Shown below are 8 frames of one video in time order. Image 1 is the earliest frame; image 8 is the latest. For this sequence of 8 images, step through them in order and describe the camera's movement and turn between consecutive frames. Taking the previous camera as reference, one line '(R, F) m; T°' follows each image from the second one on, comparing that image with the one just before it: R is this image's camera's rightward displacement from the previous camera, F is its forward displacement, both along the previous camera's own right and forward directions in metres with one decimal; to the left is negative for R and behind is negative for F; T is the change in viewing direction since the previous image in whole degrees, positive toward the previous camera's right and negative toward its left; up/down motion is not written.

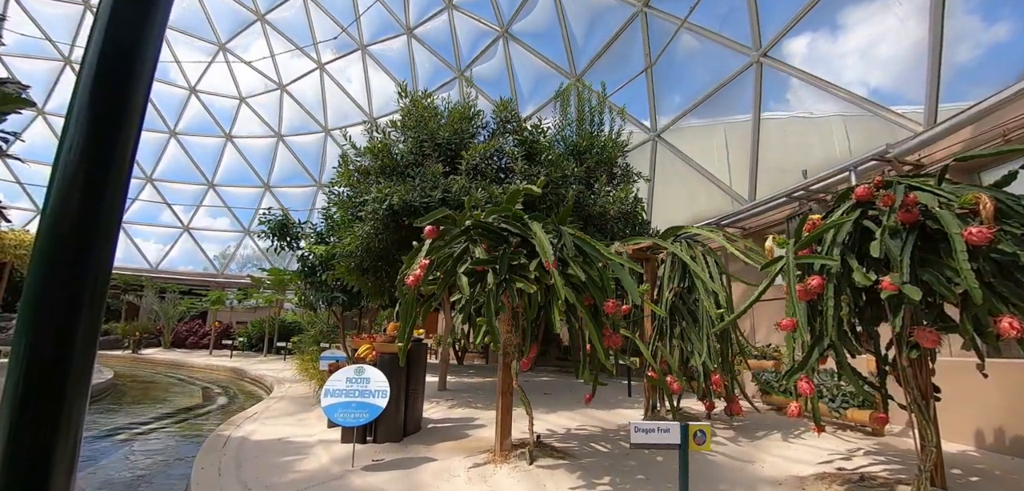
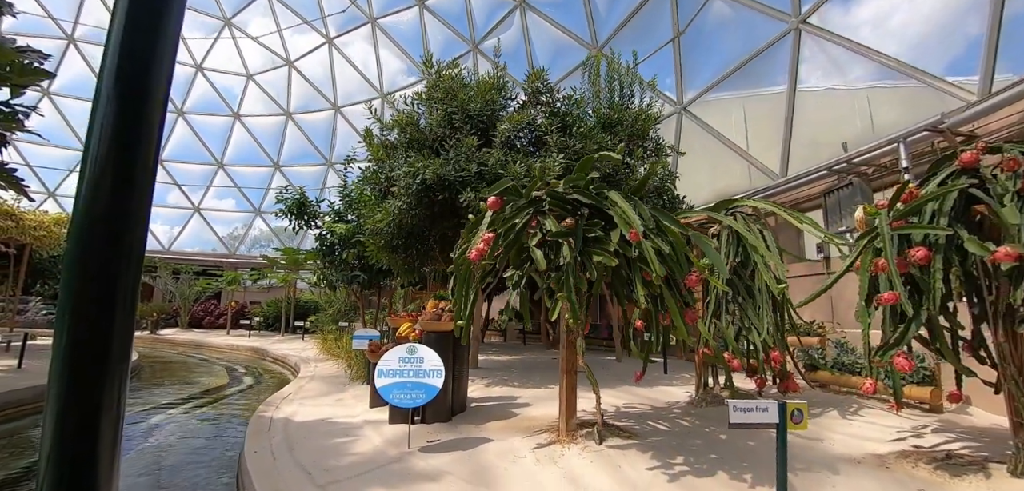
(-0.4, +0.2) m; 0°
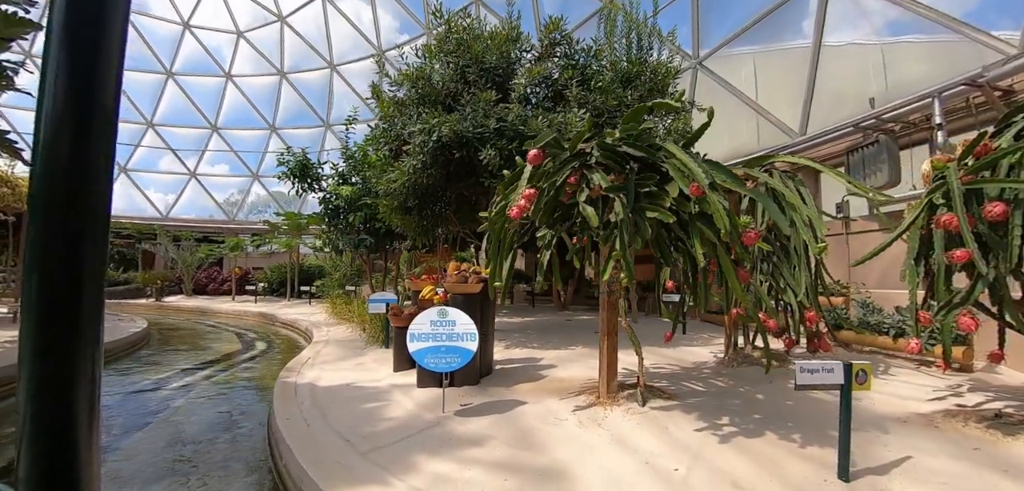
(-0.3, +0.2) m; 0°
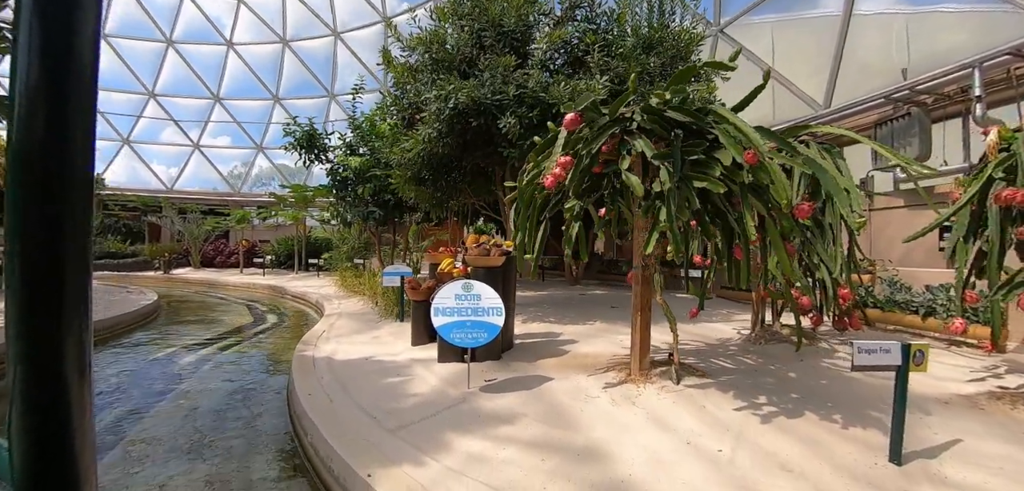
(-0.2, +0.2) m; 0°
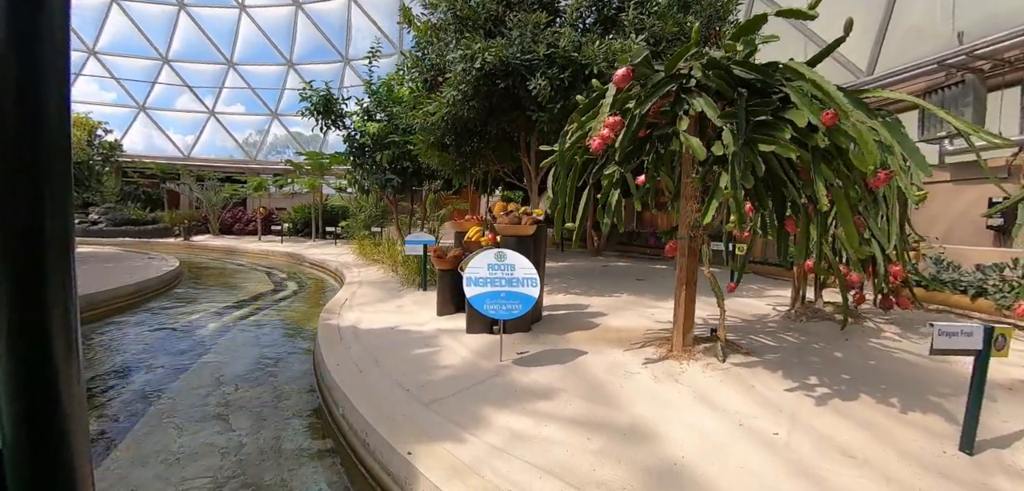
(-0.2, +0.2) m; -1°
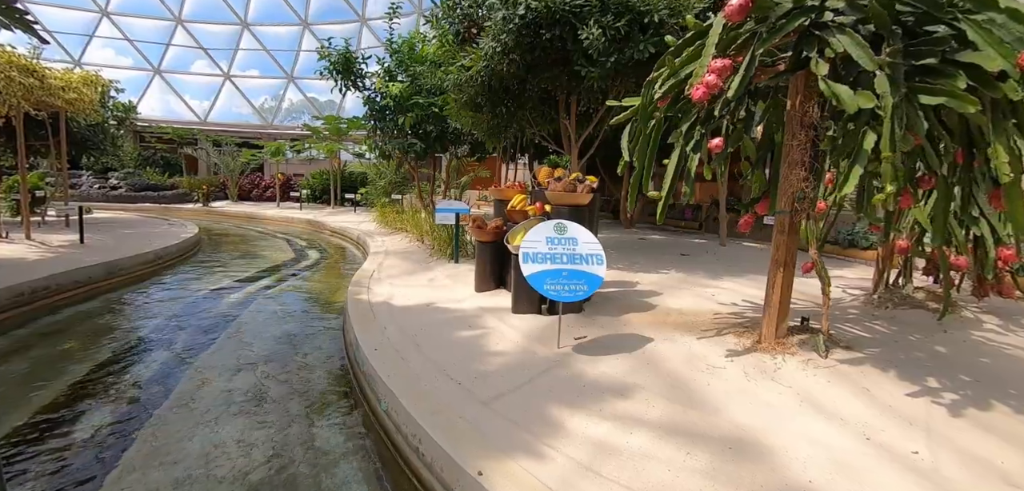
(-0.3, +0.4) m; -2°
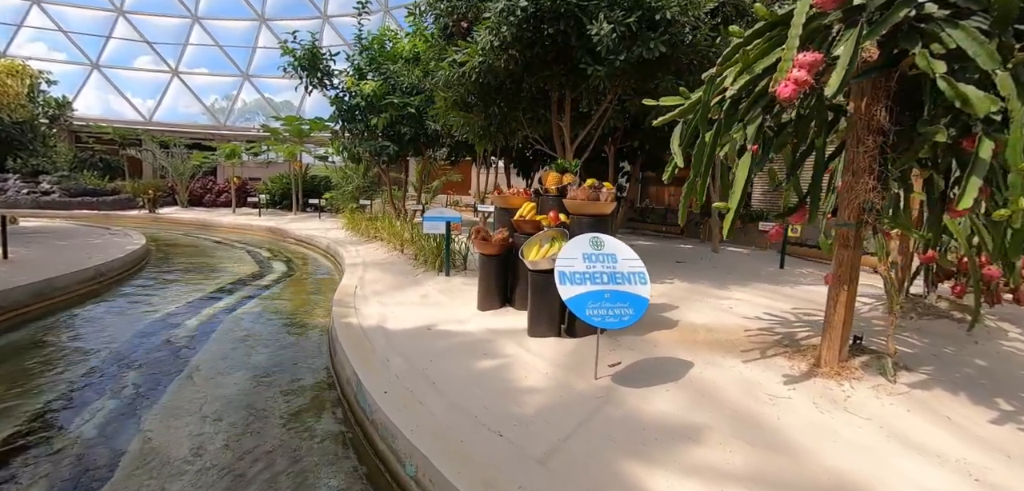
(-0.4, +0.4) m; +5°
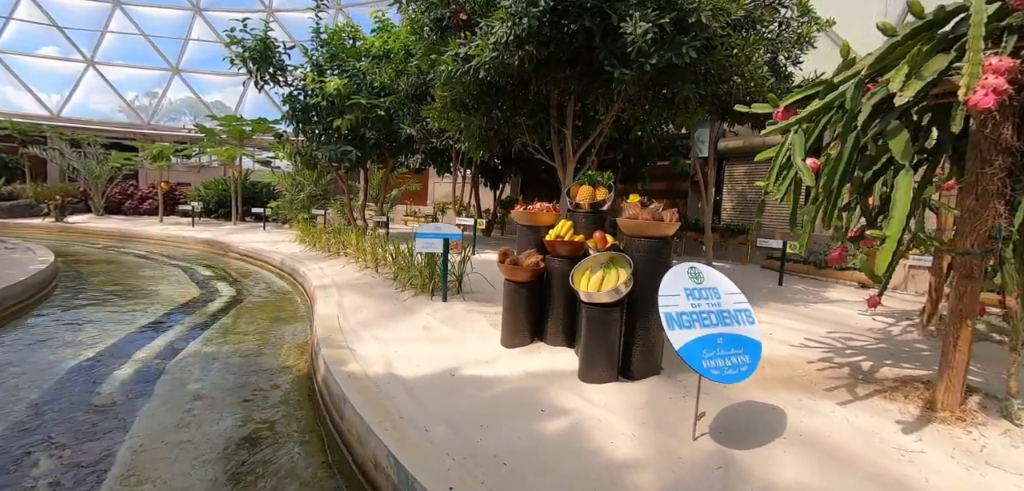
(-0.6, +0.5) m; +7°
